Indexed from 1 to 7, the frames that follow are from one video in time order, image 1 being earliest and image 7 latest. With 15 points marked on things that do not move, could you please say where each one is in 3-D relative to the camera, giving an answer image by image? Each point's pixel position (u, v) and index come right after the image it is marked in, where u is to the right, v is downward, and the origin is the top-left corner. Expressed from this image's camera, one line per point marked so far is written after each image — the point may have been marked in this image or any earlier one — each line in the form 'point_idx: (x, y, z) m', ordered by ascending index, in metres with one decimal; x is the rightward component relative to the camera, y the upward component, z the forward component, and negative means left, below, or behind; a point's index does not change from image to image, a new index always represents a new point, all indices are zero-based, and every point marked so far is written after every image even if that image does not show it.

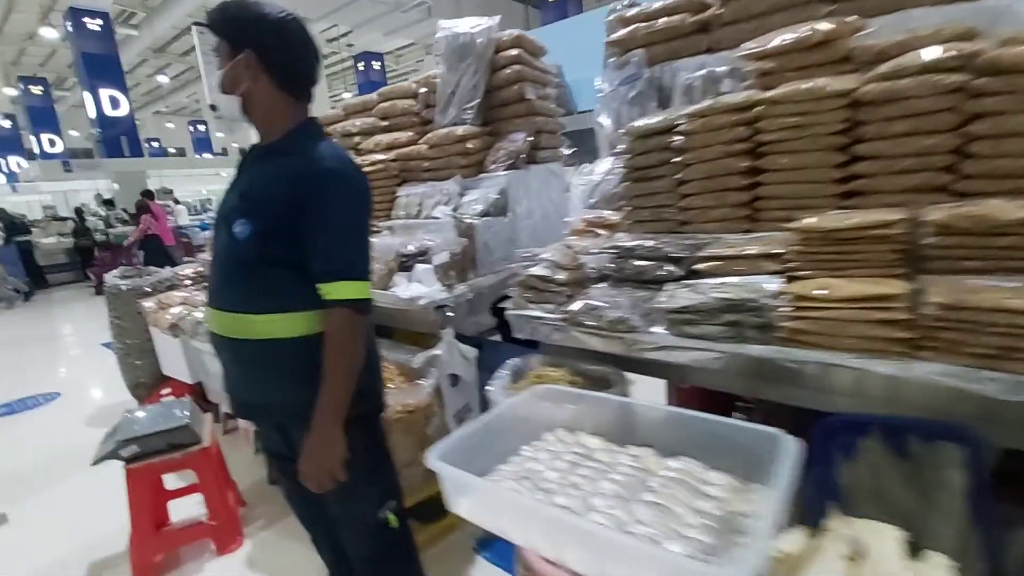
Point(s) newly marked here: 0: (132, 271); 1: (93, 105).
0: (-2.5, +0.1, +3.5) m
1: (-6.8, +2.9, +8.5) m
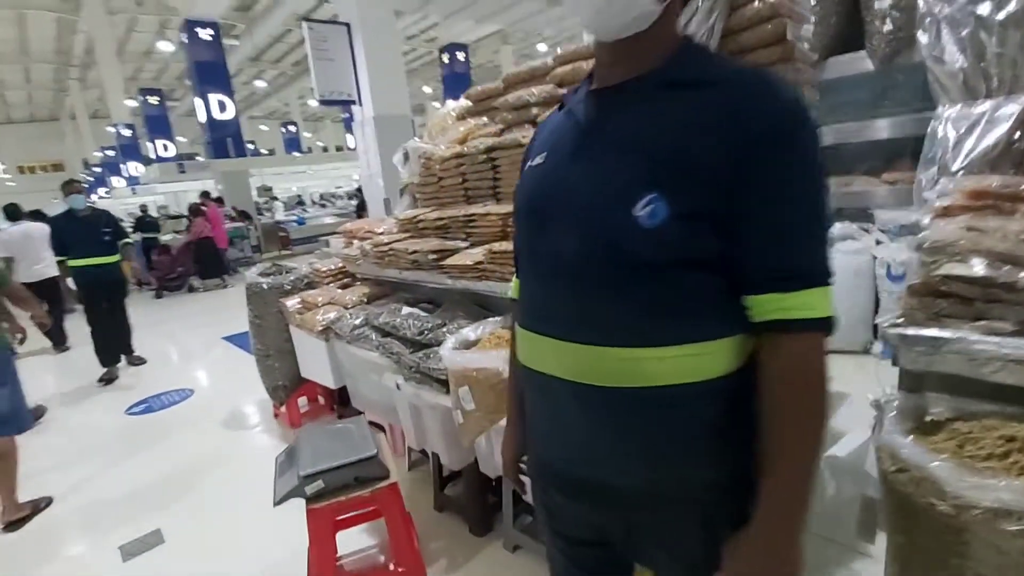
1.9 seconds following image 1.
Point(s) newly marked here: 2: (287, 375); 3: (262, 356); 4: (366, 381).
0: (-1.5, +0.1, +3.3) m
1: (-5.1, +3.0, +8.7) m
2: (-1.3, -0.5, +3.1) m
3: (-1.4, -0.4, +3.1) m
4: (-0.7, -0.4, +2.5) m
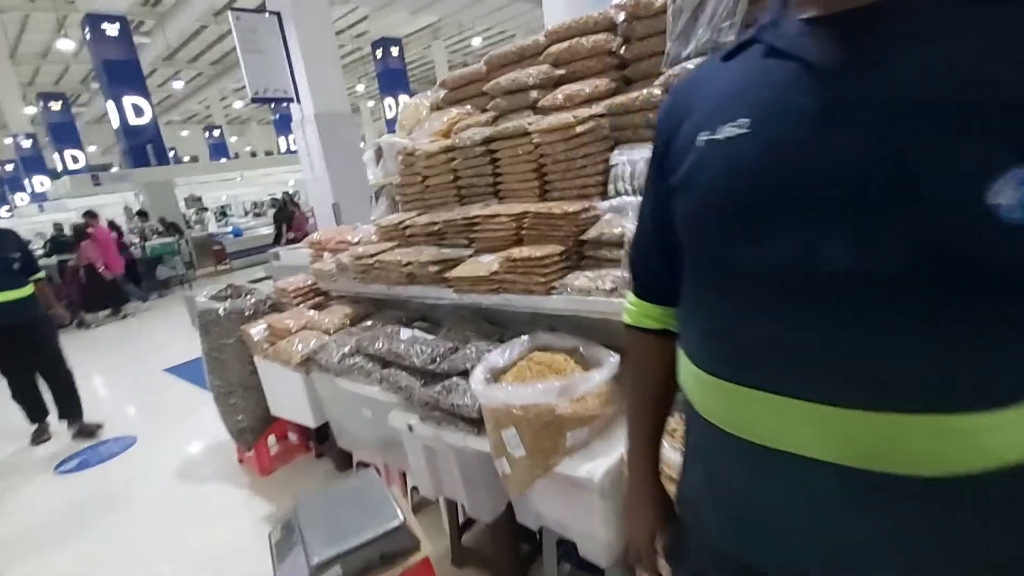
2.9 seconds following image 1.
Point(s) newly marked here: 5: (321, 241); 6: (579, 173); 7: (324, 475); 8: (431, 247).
0: (-1.5, 0.0, +2.8) m
1: (-5.9, +2.6, +7.9) m
2: (-1.3, -0.6, +2.7) m
3: (-1.4, -0.5, +2.7) m
4: (-0.6, -0.5, +2.2) m
5: (-1.0, +0.2, +2.6) m
6: (+0.2, +0.4, +1.8) m
7: (-0.9, -0.9, +2.6) m
8: (-0.3, +0.2, +2.1) m
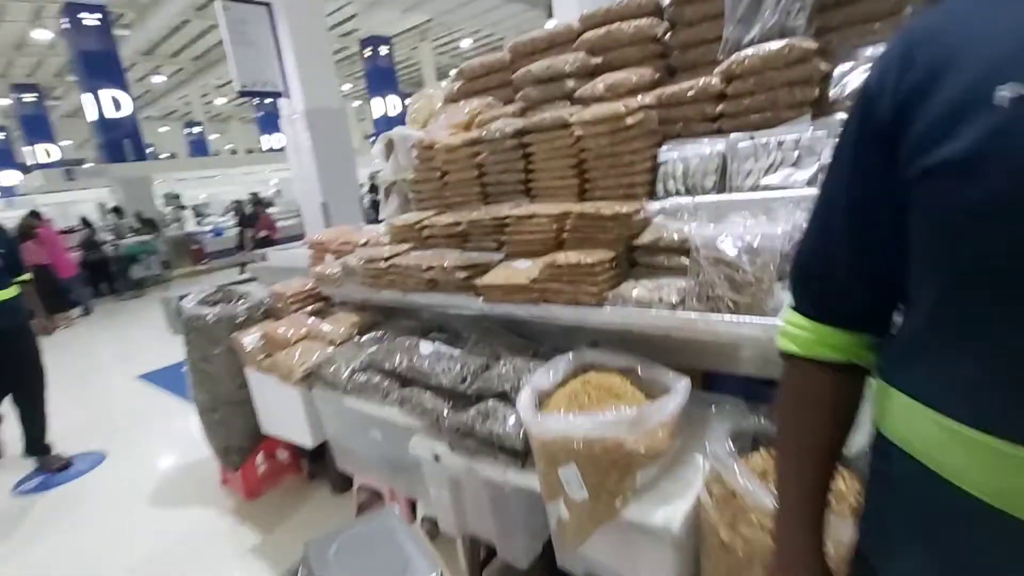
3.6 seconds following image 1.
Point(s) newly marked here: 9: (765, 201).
0: (-1.5, 0.0, +2.6) m
1: (-5.9, +2.6, +7.5) m
2: (-1.2, -0.7, +2.4) m
3: (-1.4, -0.5, +2.4) m
4: (-0.5, -0.5, +1.9) m
5: (-0.9, +0.2, +2.4) m
6: (+0.4, +0.4, +1.6) m
7: (-0.9, -0.9, +2.4) m
8: (-0.2, +0.1, +1.9) m
9: (+0.7, +0.2, +1.4) m
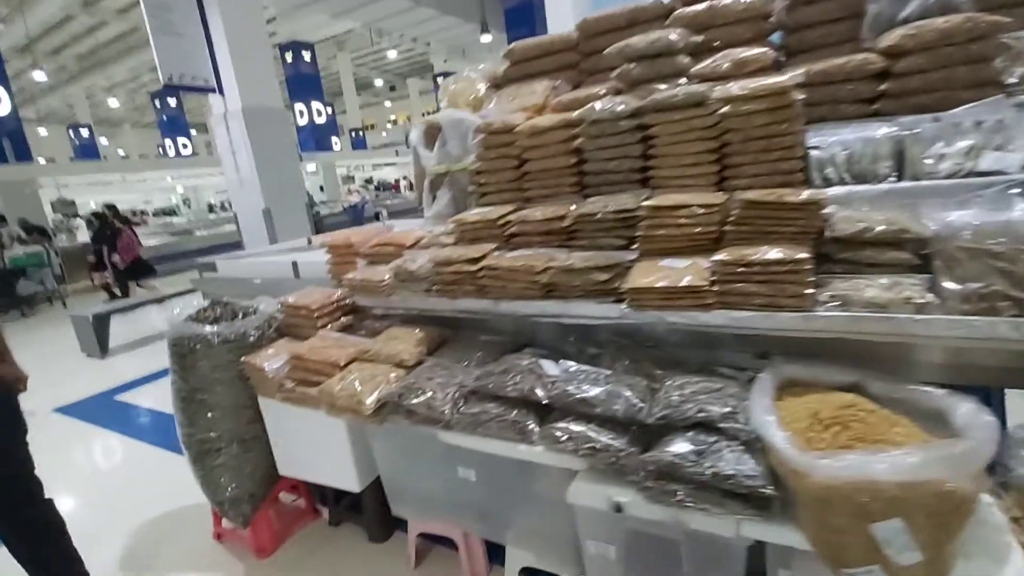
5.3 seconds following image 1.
0: (-1.2, -0.1, +2.1) m
1: (-6.4, +2.4, +6.3) m
2: (-0.9, -0.7, +1.9) m
3: (-1.1, -0.6, +1.9) m
4: (-0.2, -0.6, +1.6) m
5: (-0.6, +0.2, +2.0) m
6: (+0.7, +0.4, +1.4) m
7: (-0.6, -1.0, +1.9) m
8: (+0.1, +0.1, +1.6) m
9: (+1.1, +0.2, +1.2) m
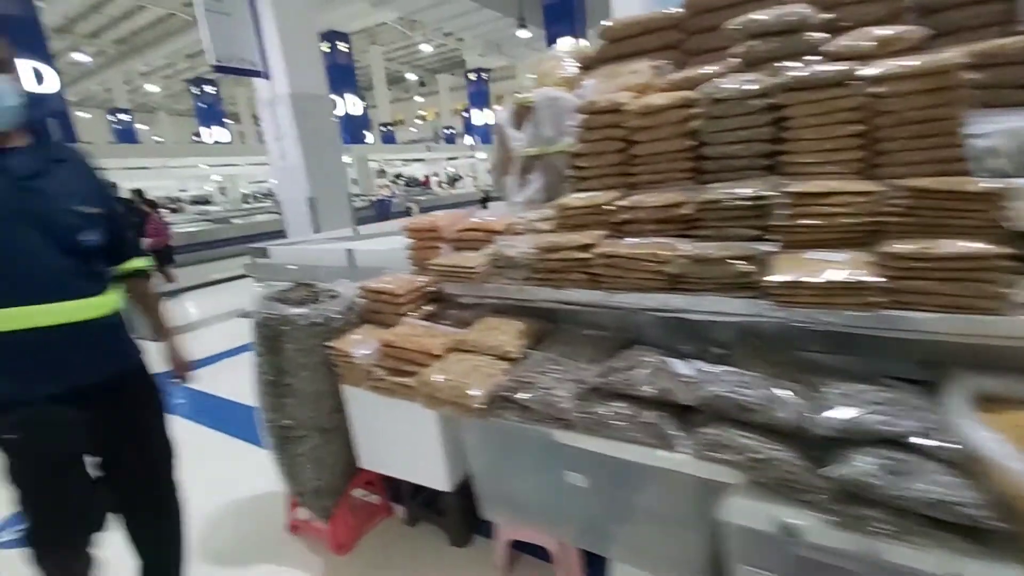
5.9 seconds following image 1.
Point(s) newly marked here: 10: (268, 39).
0: (-0.9, 0.0, +2.0) m
1: (-5.8, +2.7, +6.4) m
2: (-0.6, -0.6, +1.9) m
3: (-0.8, -0.5, +1.8) m
4: (+0.1, -0.5, +1.4) m
5: (-0.3, +0.2, +1.9) m
6: (+1.0, +0.4, +1.3) m
7: (-0.3, -0.9, +1.8) m
8: (+0.4, +0.1, +1.4) m
9: (+1.4, +0.2, +1.1) m
10: (-2.8, +2.9, +6.0) m
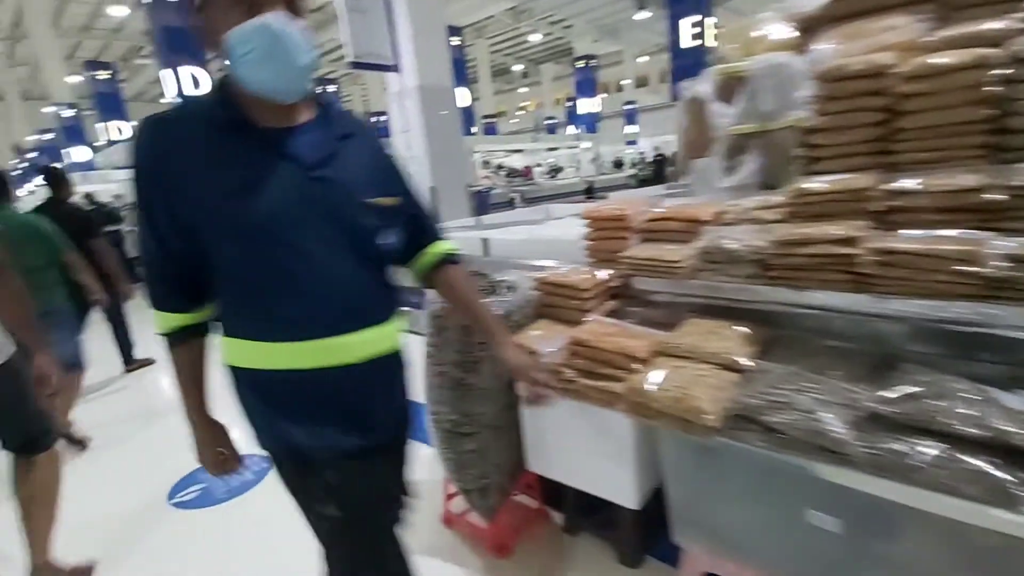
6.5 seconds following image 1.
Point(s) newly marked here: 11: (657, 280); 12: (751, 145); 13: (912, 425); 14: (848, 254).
0: (-0.2, 0.0, +1.9) m
1: (-4.2, +2.9, +7.1) m
2: (0.0, -0.6, +1.7) m
3: (-0.2, -0.5, +1.8) m
4: (+0.6, -0.5, +1.2) m
5: (+0.4, +0.2, +1.7) m
6: (+1.5, +0.3, +0.9) m
7: (+0.3, -0.9, +1.7) m
8: (+1.0, +0.1, +1.1) m
9: (+1.8, +0.2, +0.6) m
10: (-1.3, +3.0, +6.2) m
11: (+0.4, 0.0, +1.6) m
12: (+0.7, +0.4, +1.7) m
13: (+0.7, -0.2, +1.0) m
14: (+0.7, +0.1, +1.2) m
